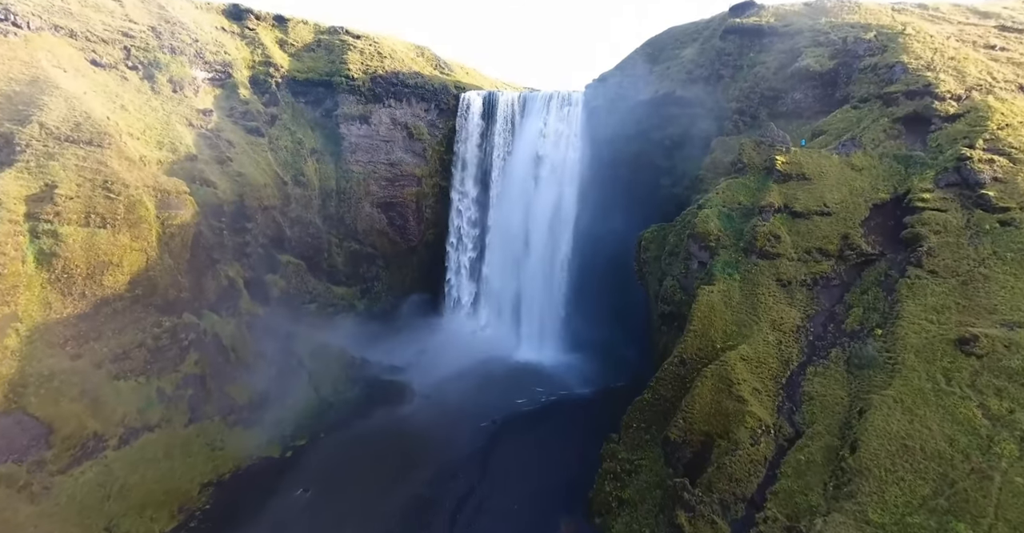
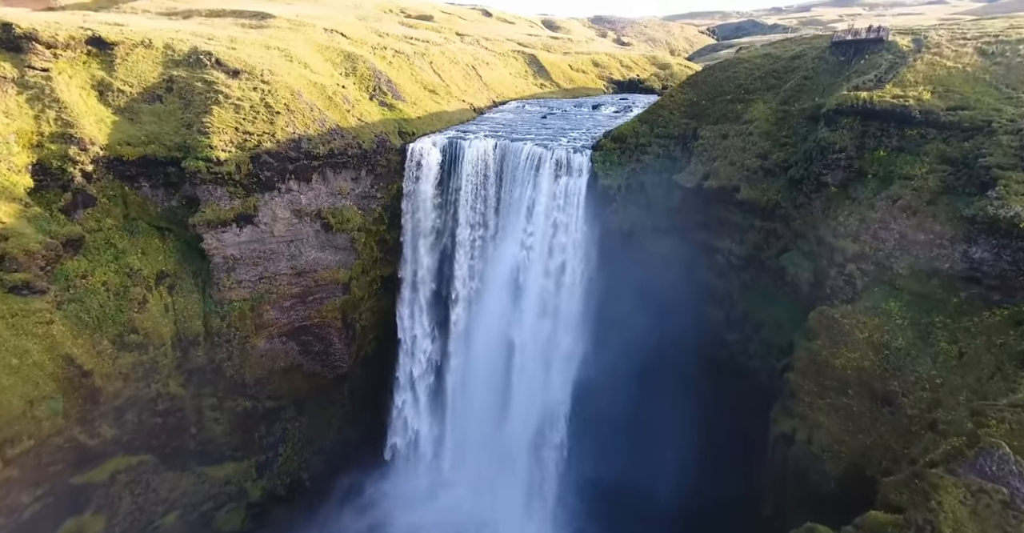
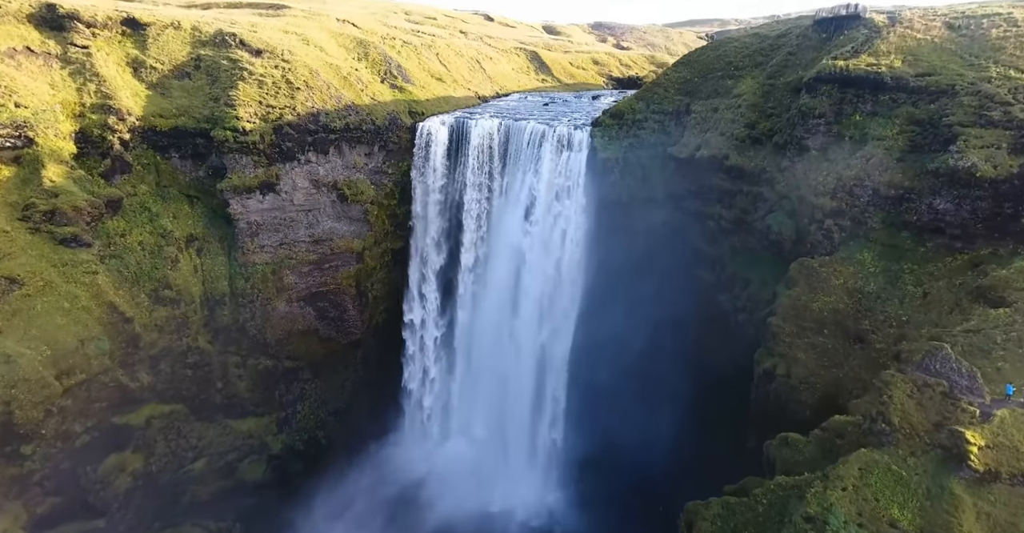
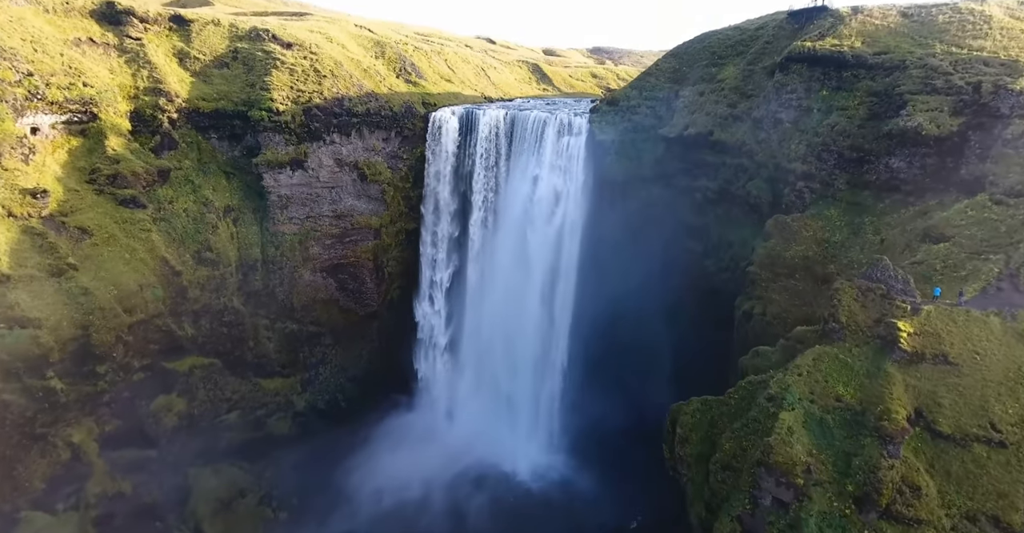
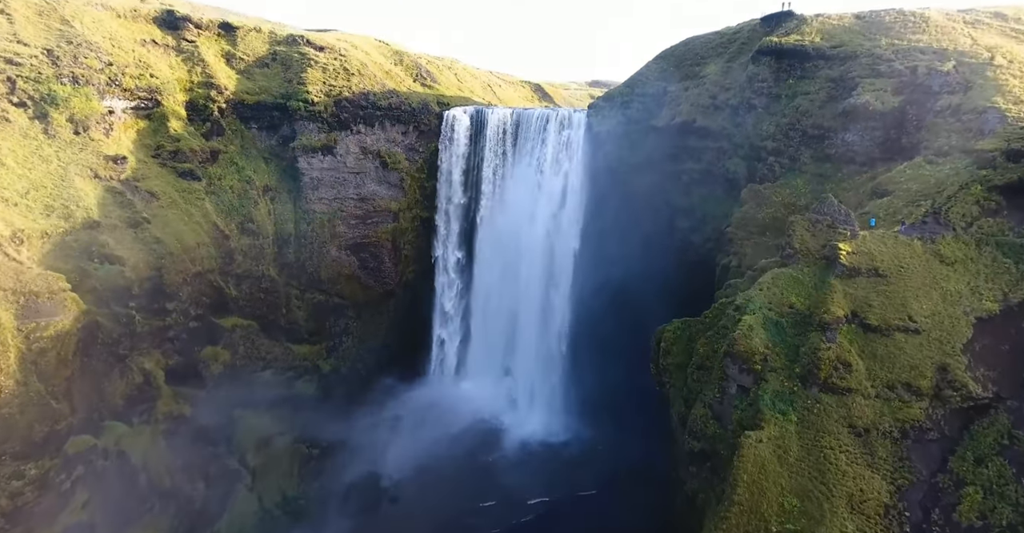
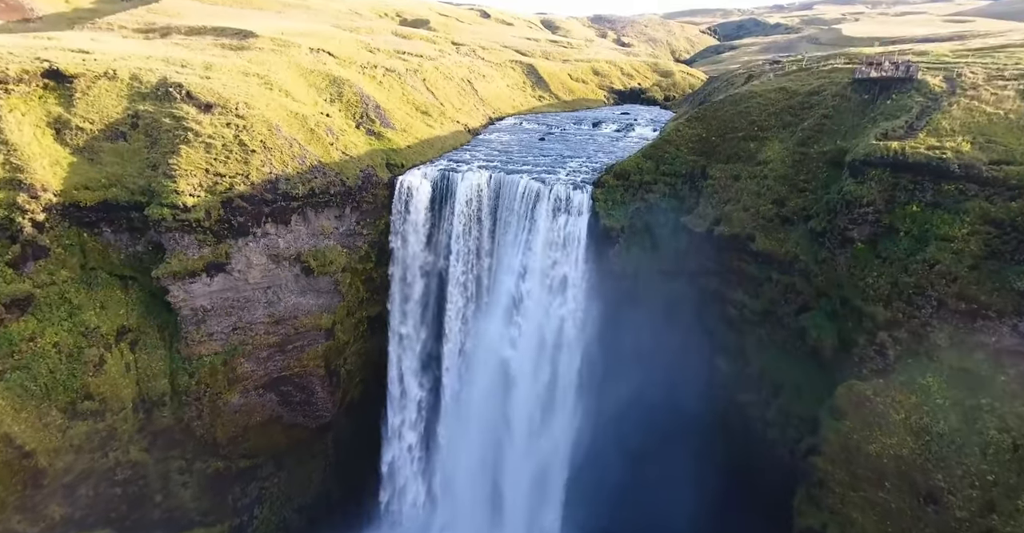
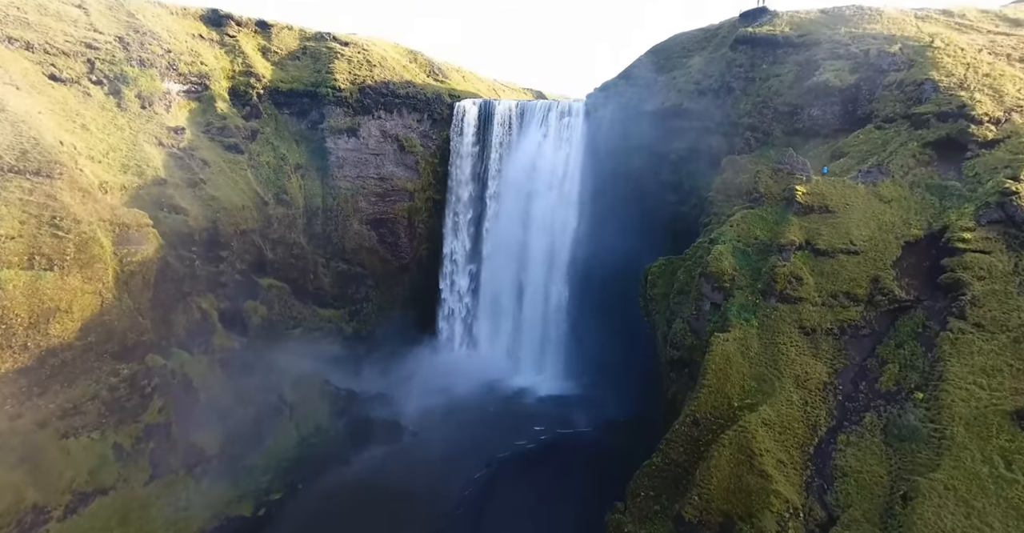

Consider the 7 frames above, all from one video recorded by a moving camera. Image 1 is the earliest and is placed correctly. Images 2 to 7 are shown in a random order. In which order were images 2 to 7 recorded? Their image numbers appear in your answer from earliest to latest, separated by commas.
7, 5, 4, 3, 2, 6
